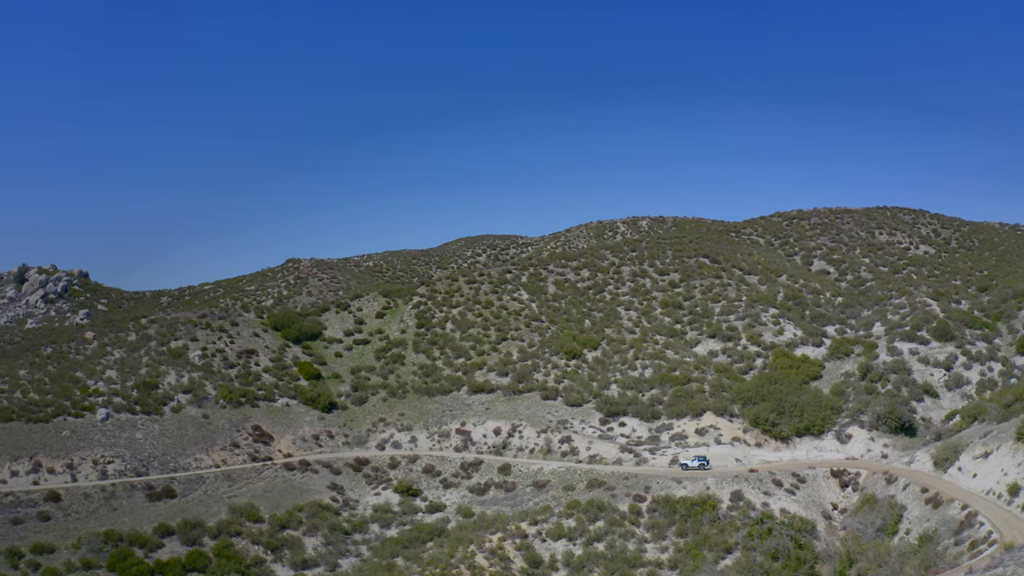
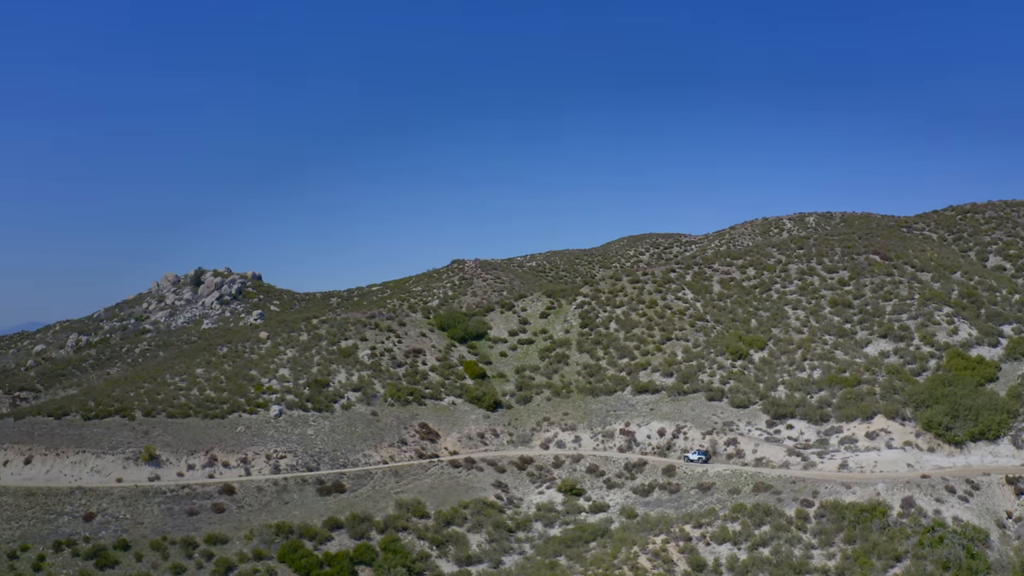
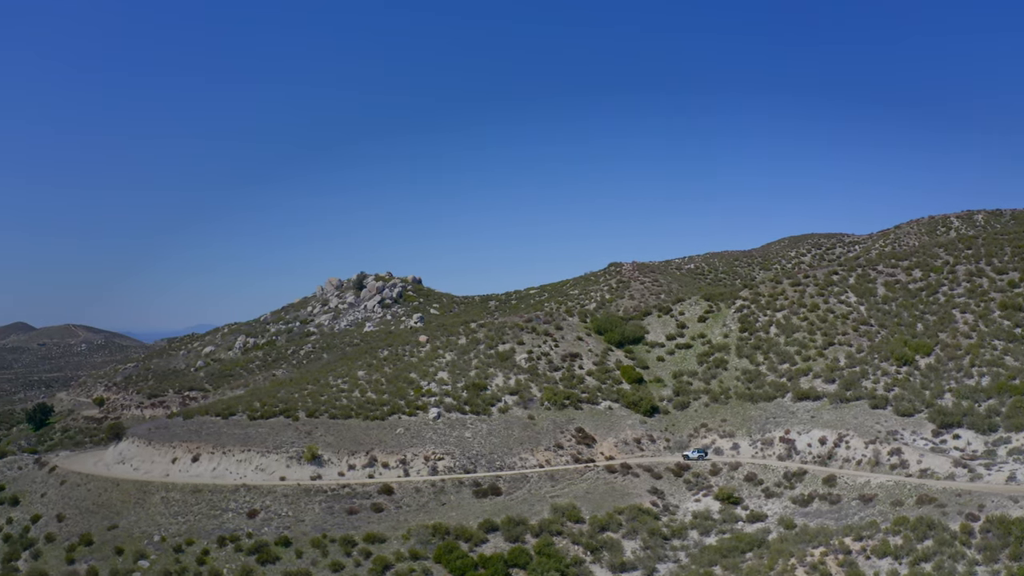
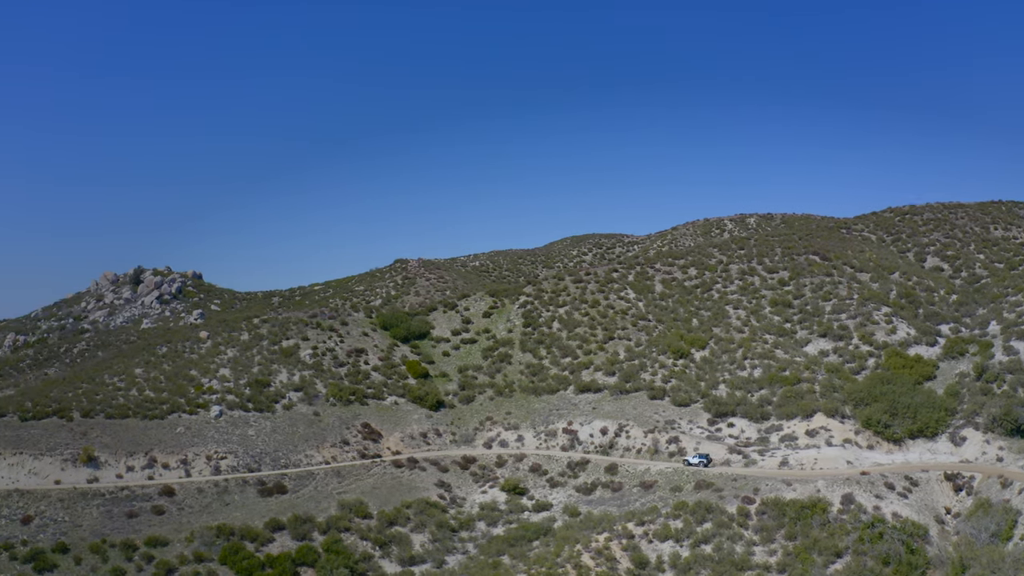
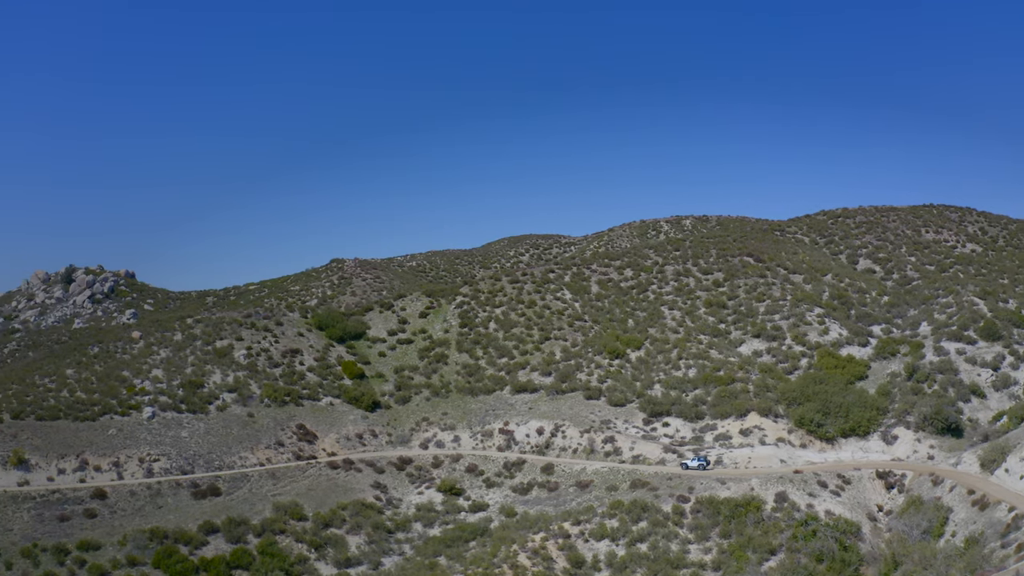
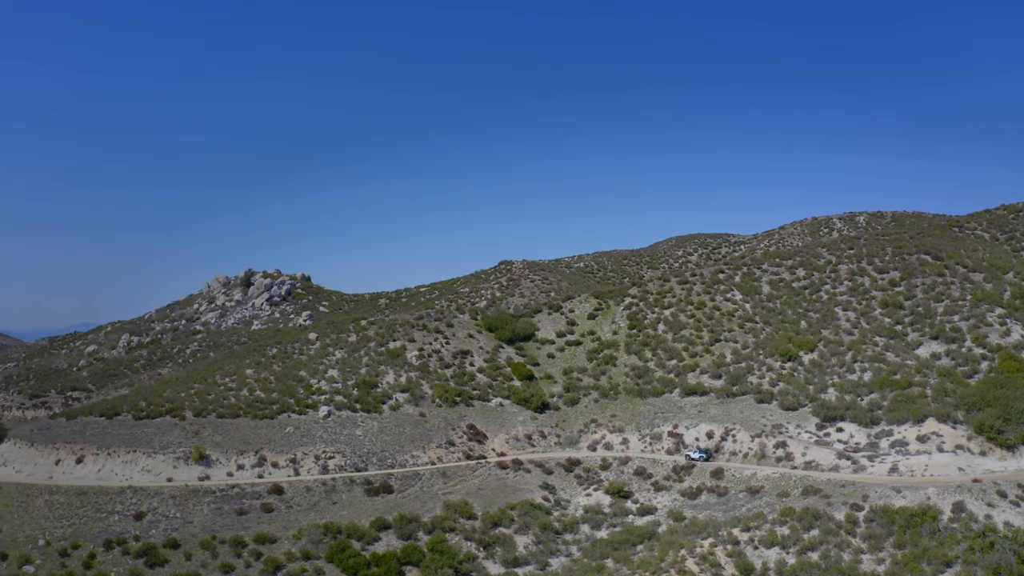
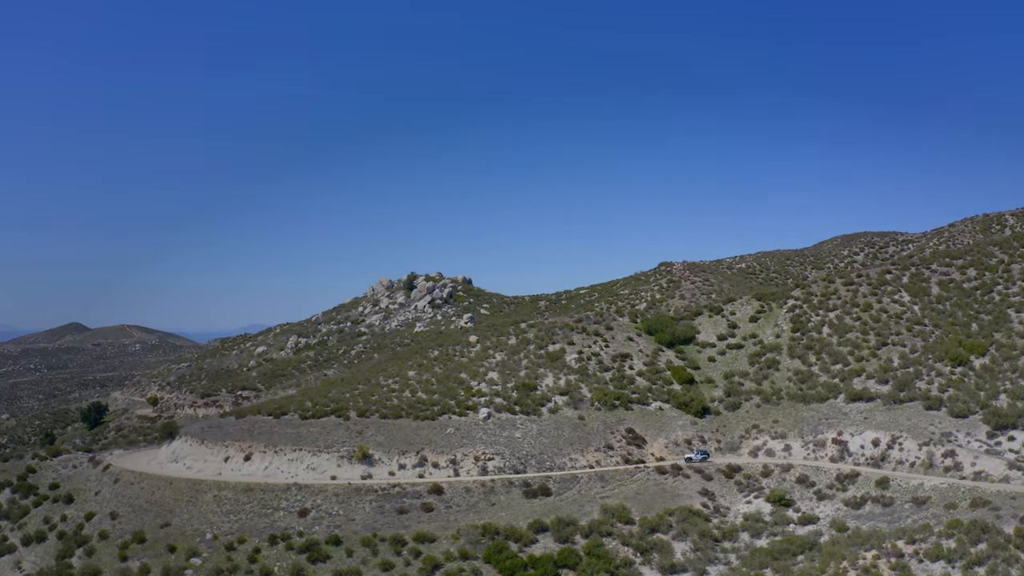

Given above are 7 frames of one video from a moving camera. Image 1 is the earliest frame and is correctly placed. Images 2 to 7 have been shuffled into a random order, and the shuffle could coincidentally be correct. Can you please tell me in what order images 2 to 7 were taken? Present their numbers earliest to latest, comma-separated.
5, 4, 2, 6, 3, 7
